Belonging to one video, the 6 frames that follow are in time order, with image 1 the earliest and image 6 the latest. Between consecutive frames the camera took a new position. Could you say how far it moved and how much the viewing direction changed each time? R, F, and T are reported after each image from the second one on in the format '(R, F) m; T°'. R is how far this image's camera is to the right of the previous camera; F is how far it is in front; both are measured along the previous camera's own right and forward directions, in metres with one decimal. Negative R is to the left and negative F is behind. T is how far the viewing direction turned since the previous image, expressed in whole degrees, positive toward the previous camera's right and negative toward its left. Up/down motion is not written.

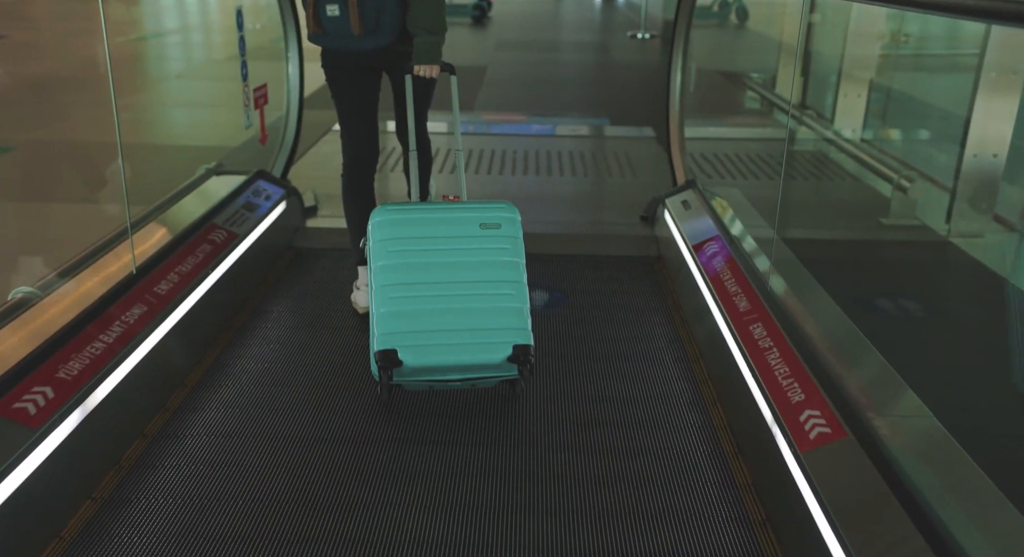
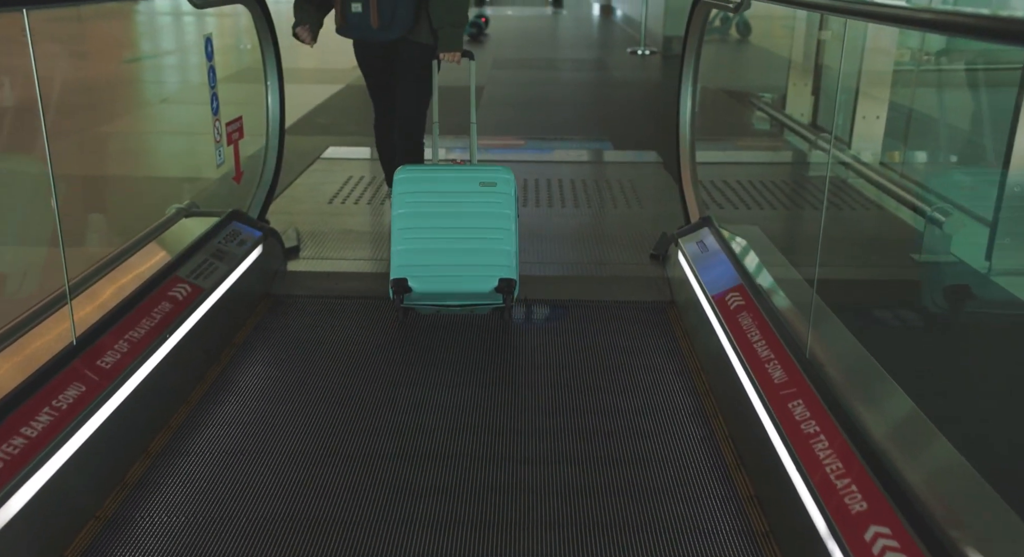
(0.0, +0.3) m; 0°
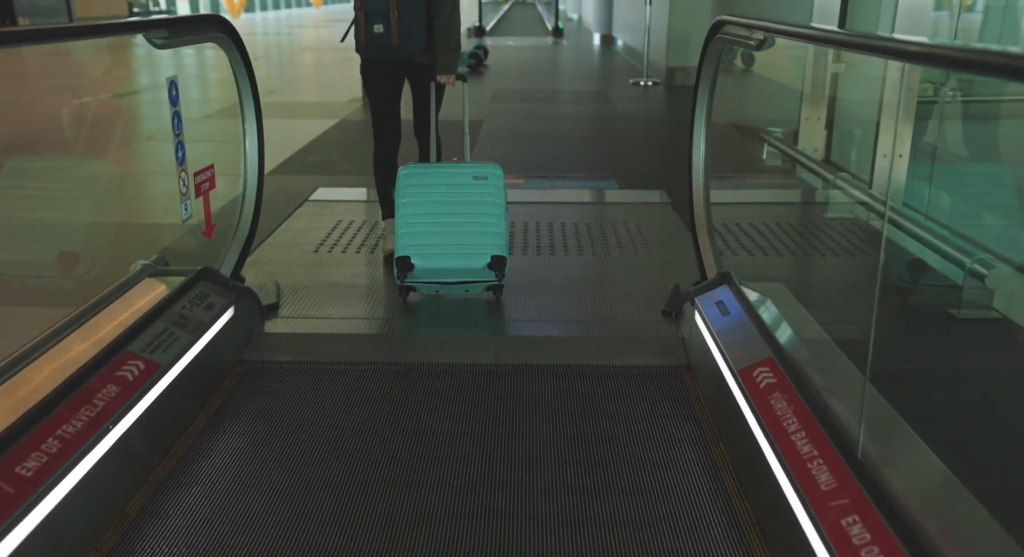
(0.0, +0.3) m; 0°
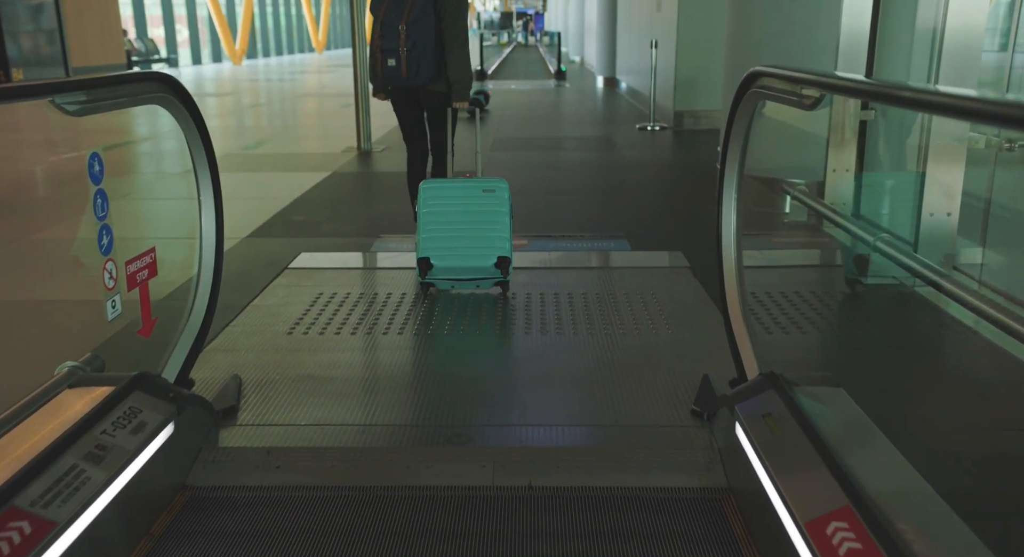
(0.0, +0.5) m; 0°
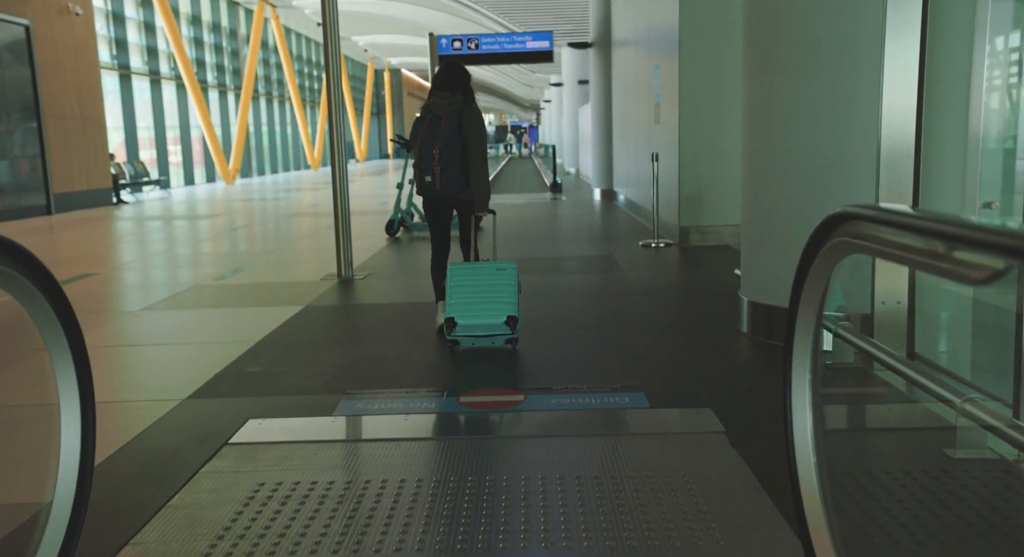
(0.0, +0.8) m; 0°
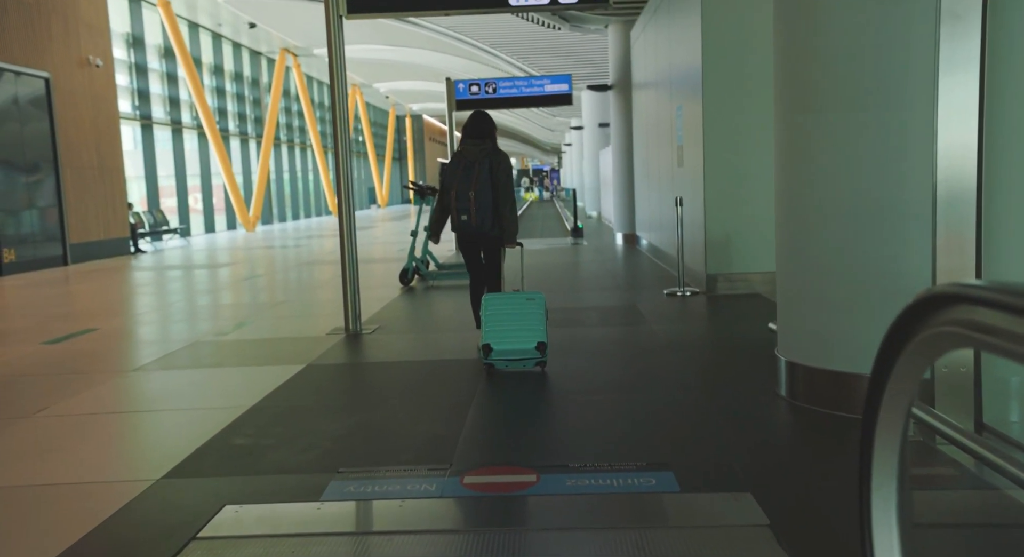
(+0.1, +0.5) m; -2°
